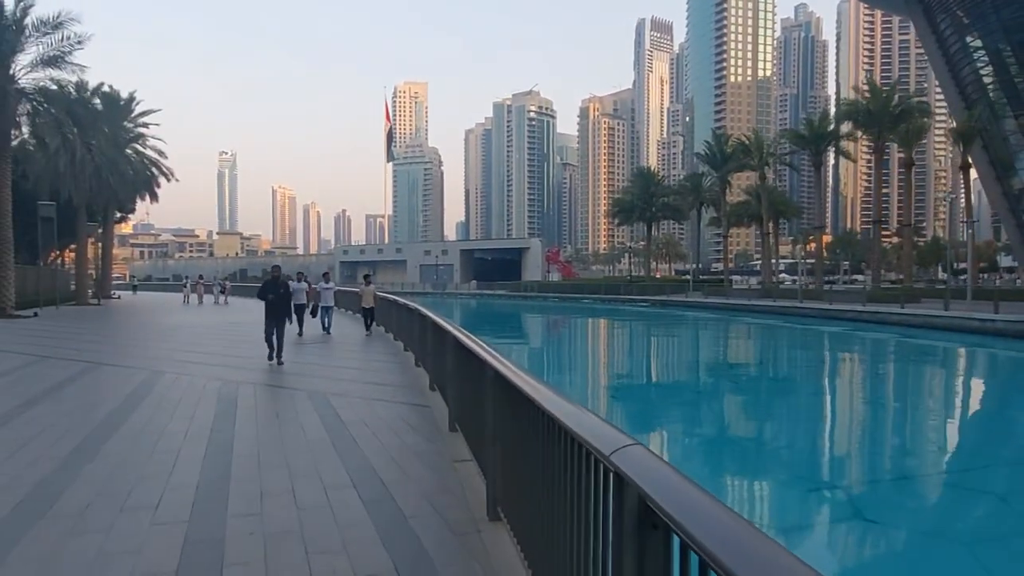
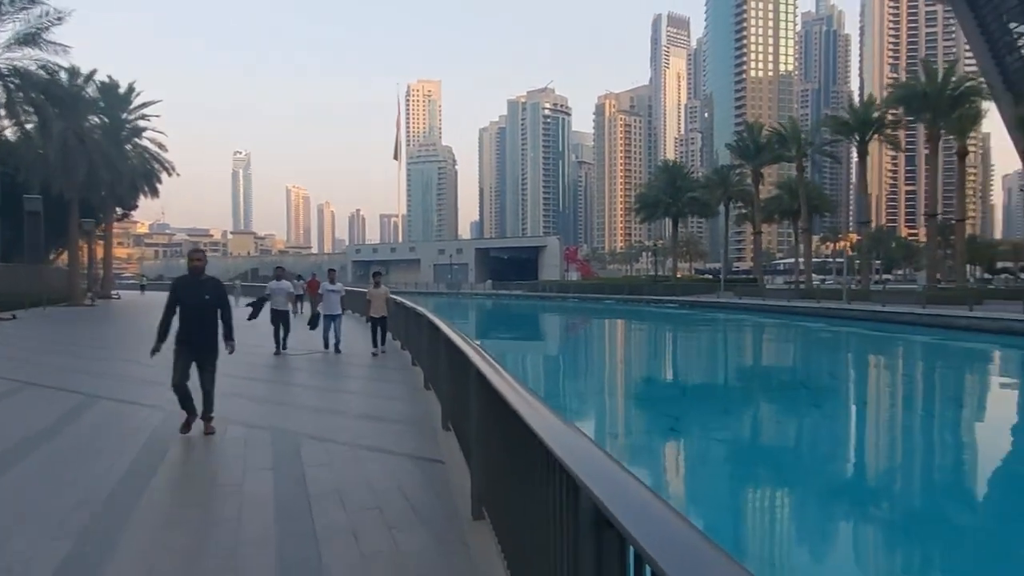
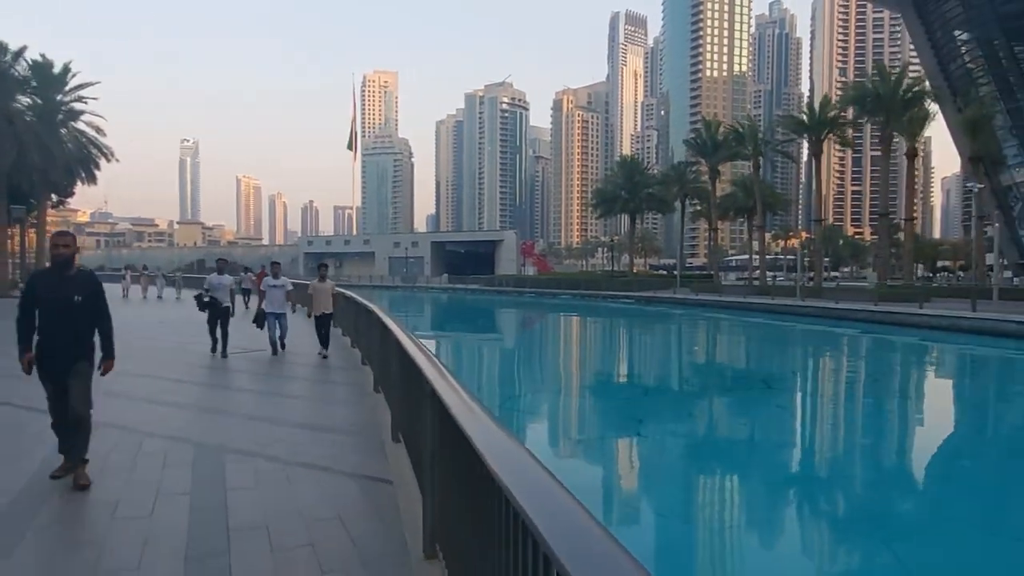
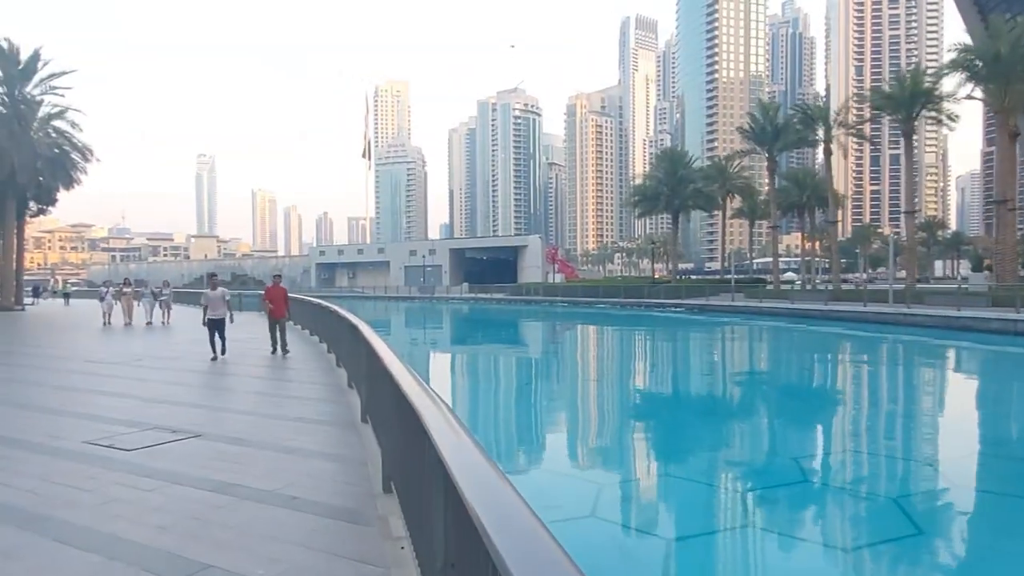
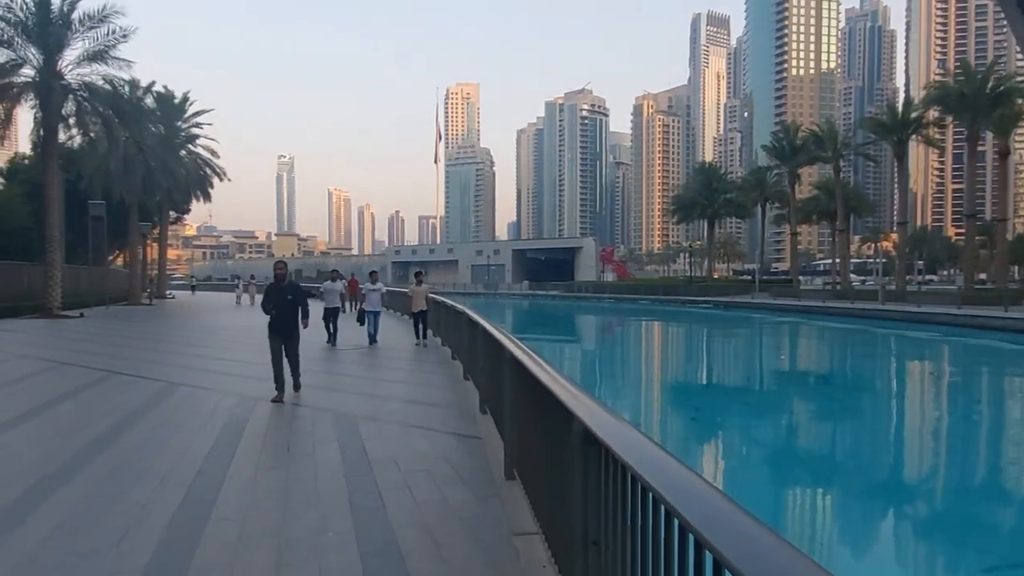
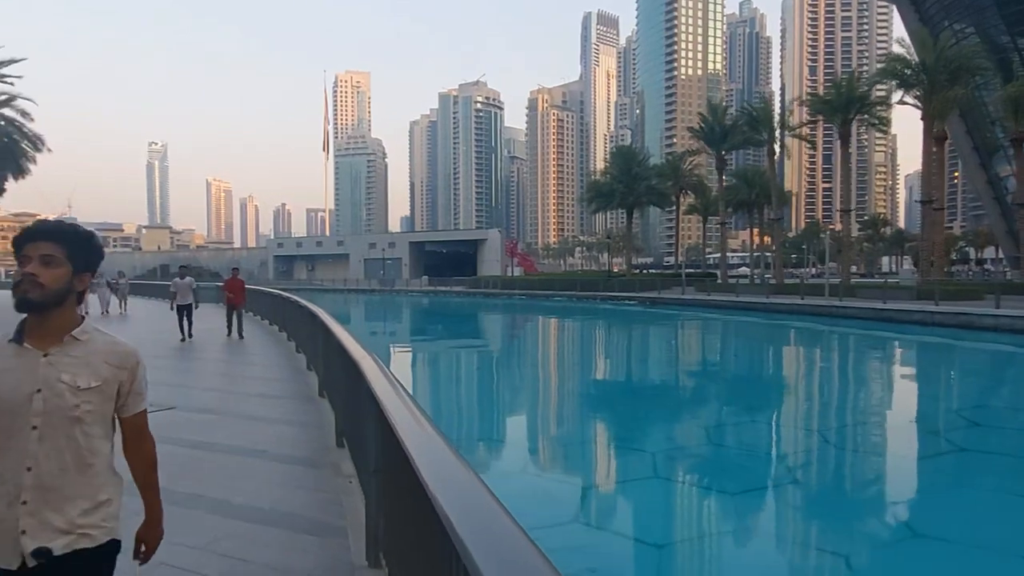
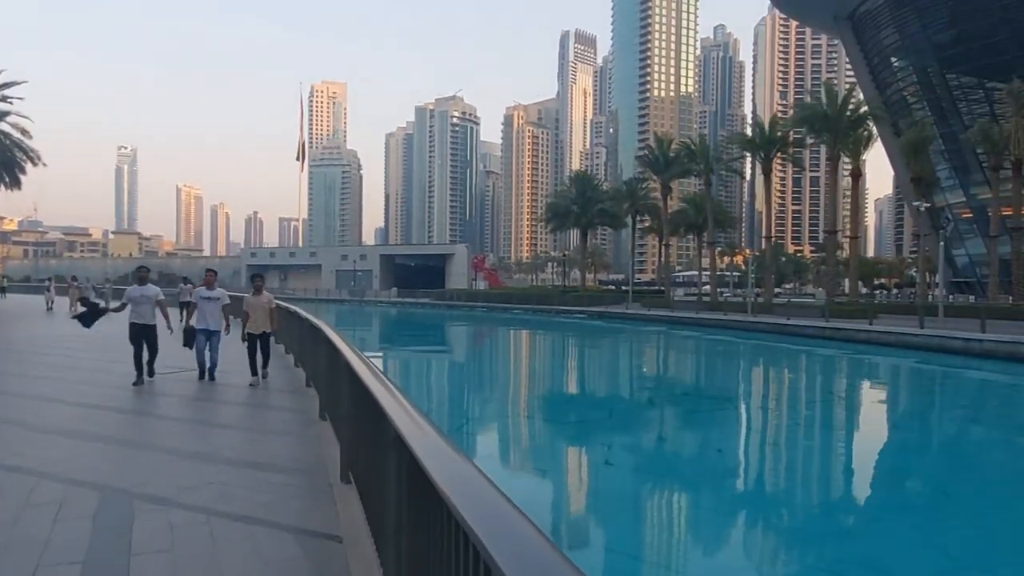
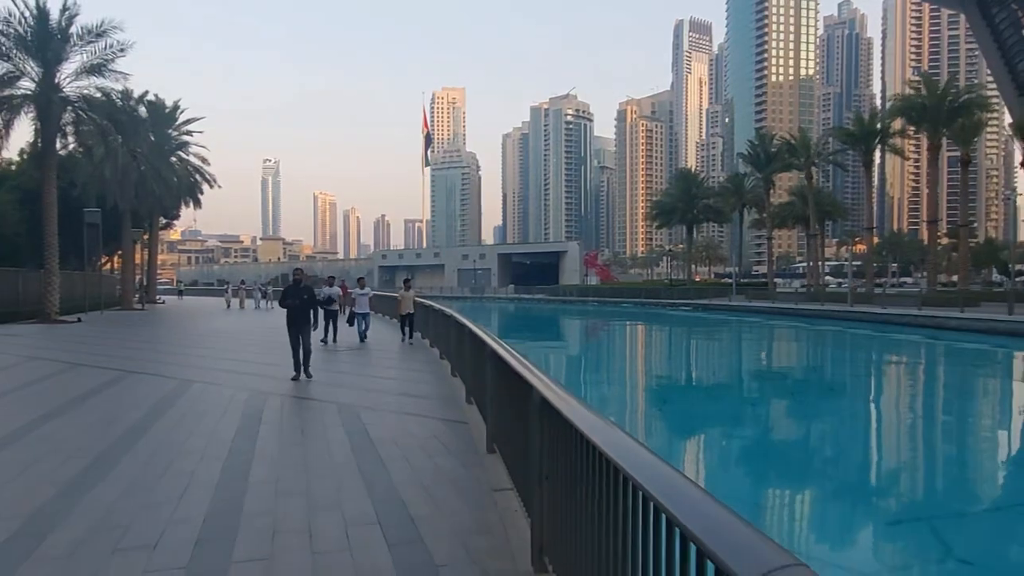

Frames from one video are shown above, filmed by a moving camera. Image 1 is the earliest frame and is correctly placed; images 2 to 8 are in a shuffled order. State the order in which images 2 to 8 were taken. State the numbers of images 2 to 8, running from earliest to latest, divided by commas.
8, 5, 2, 3, 7, 6, 4
